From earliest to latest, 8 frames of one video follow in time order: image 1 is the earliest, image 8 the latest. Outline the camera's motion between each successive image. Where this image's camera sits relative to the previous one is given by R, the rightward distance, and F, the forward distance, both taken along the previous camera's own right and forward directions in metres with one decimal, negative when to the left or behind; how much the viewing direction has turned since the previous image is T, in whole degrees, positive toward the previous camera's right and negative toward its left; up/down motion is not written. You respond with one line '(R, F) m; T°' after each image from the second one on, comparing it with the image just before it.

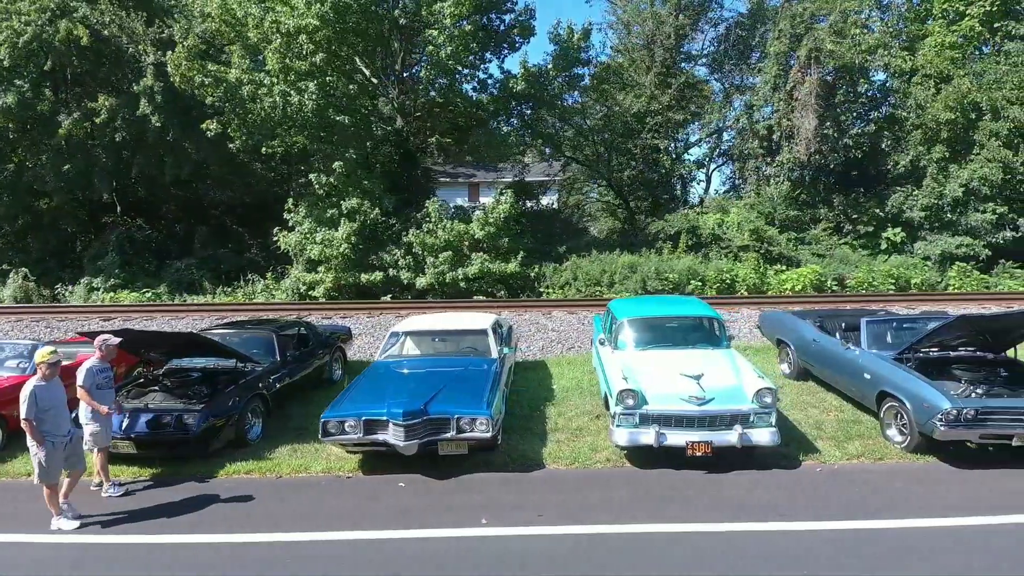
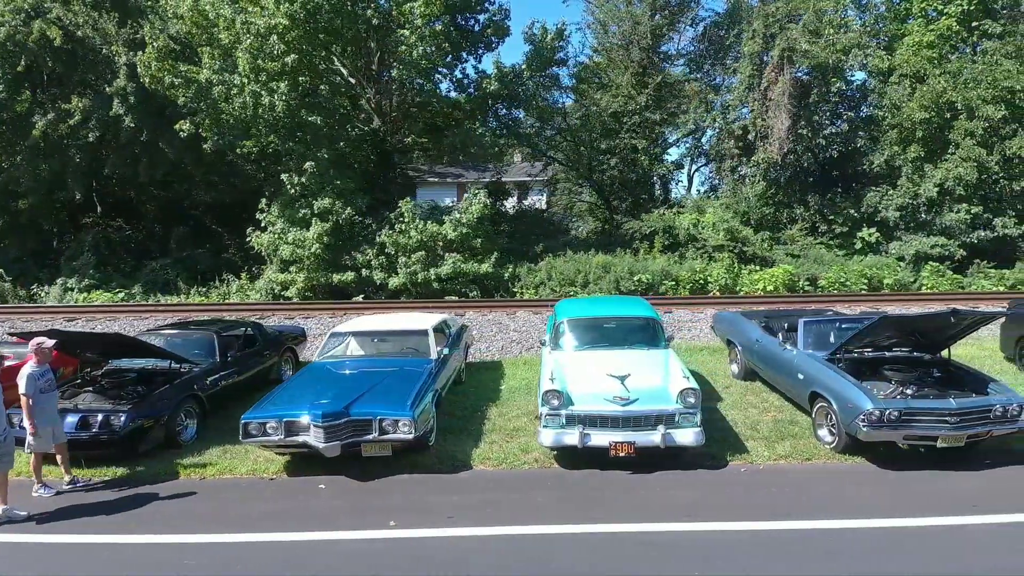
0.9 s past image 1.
(+0.5, 0.0) m; 0°
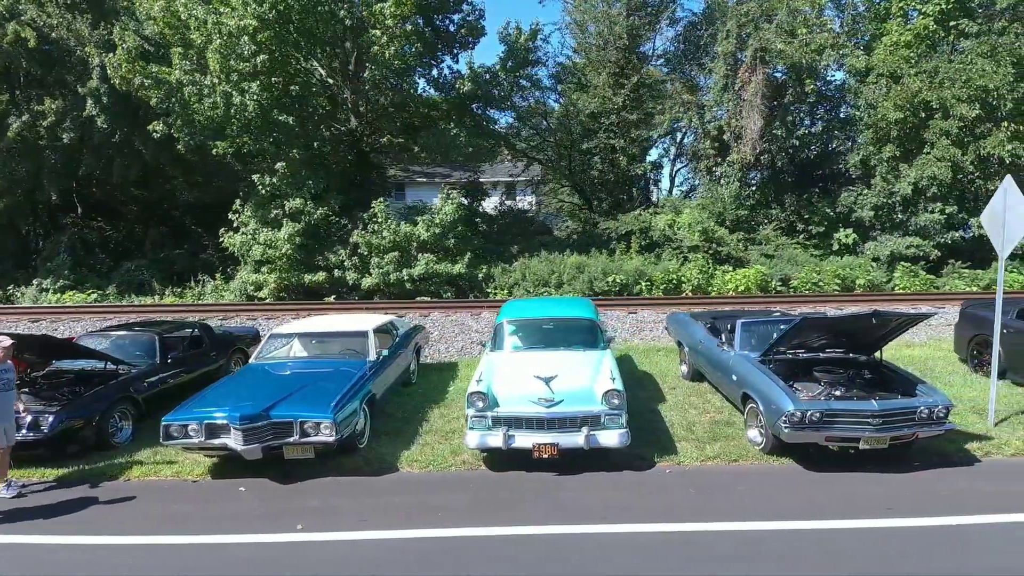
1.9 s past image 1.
(+0.5, 0.0) m; 0°
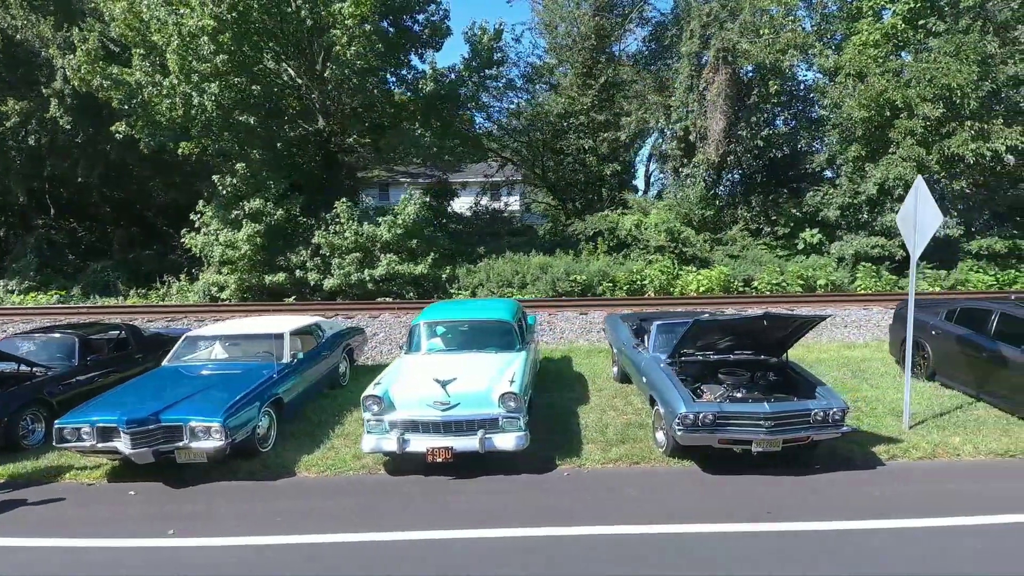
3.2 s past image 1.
(+0.7, 0.0) m; 0°
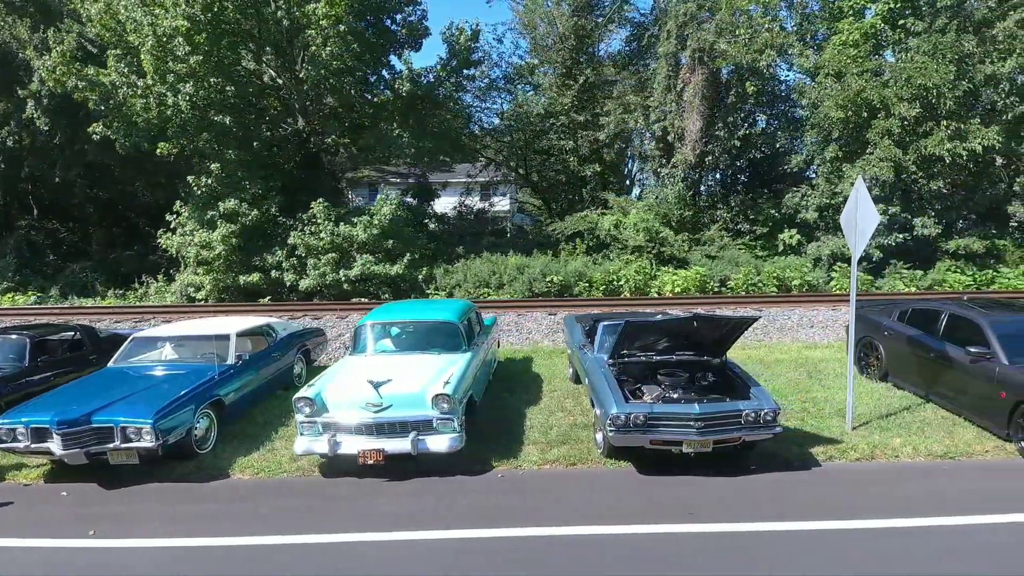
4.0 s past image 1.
(+0.5, 0.0) m; 0°
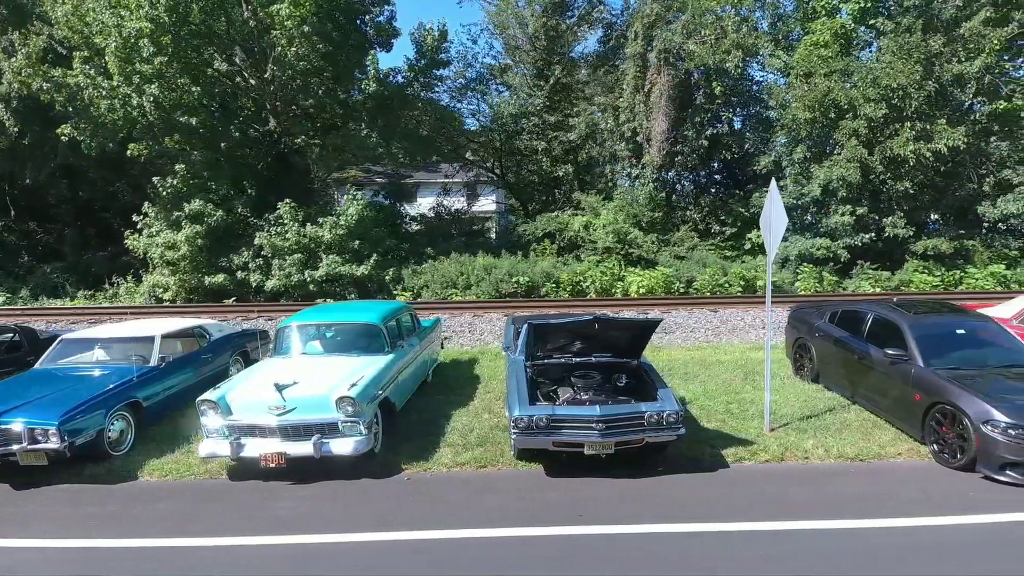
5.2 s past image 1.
(+0.6, 0.0) m; 0°
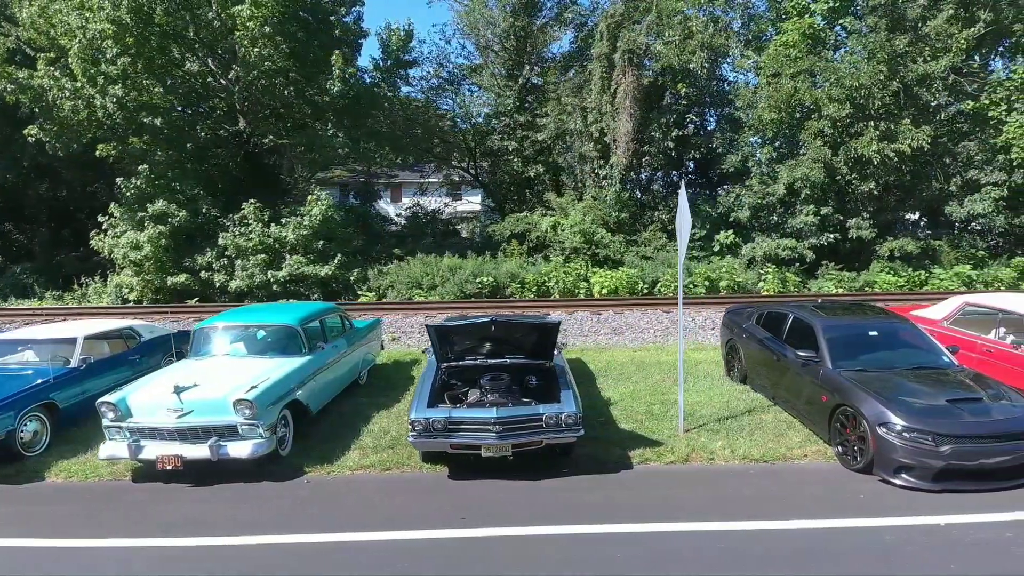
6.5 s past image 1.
(+0.7, 0.0) m; 0°
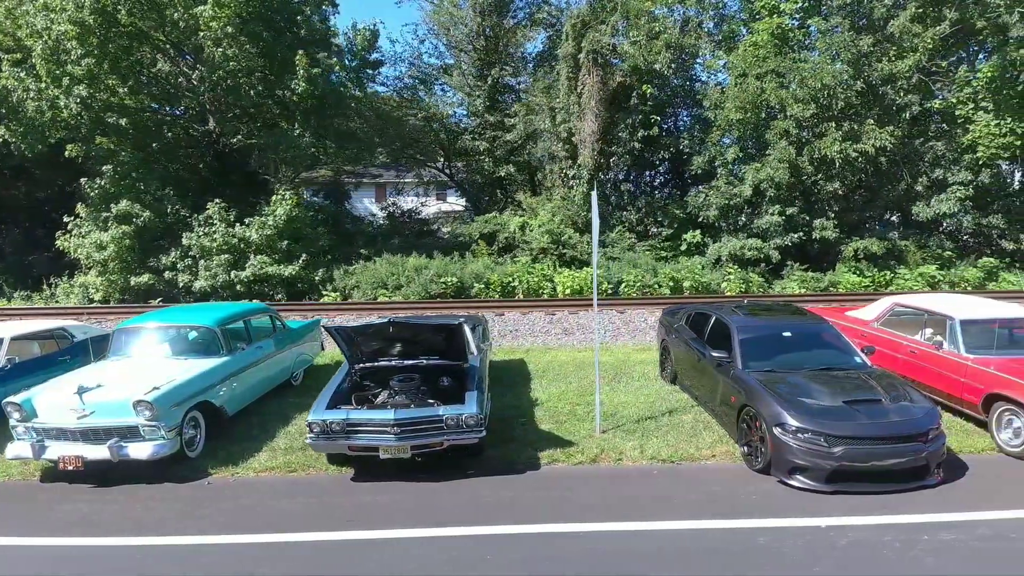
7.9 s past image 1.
(+0.6, 0.0) m; 0°
